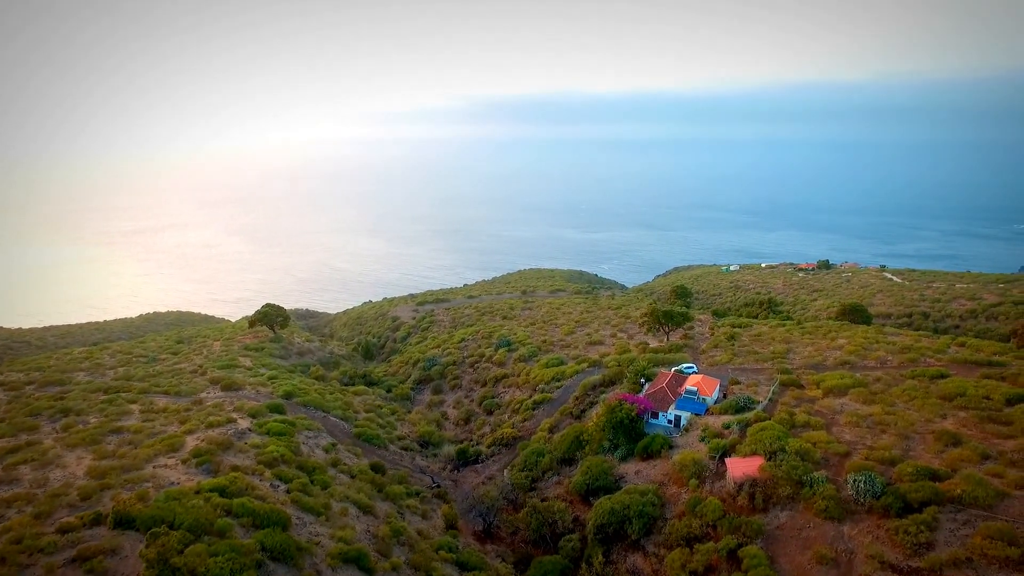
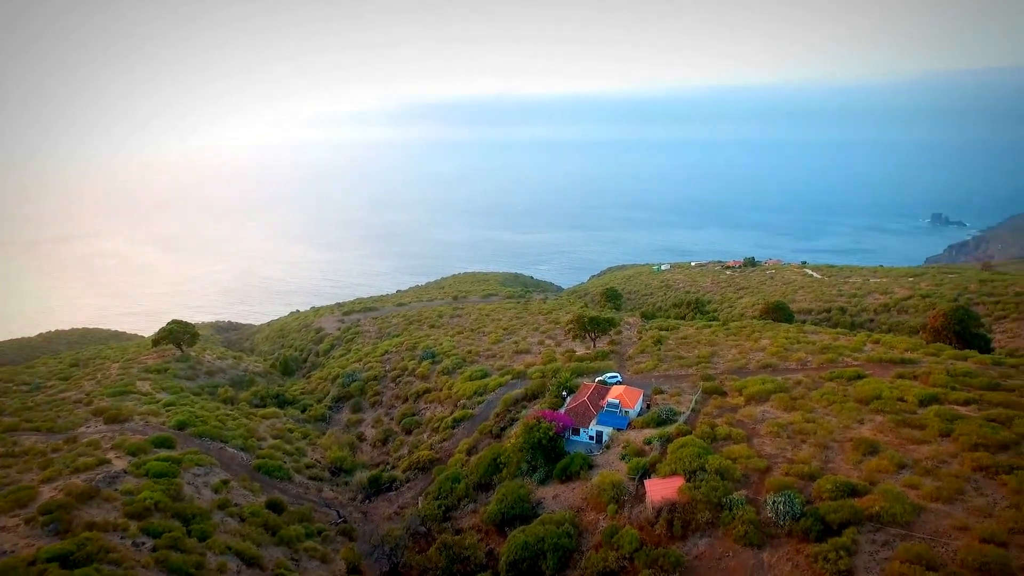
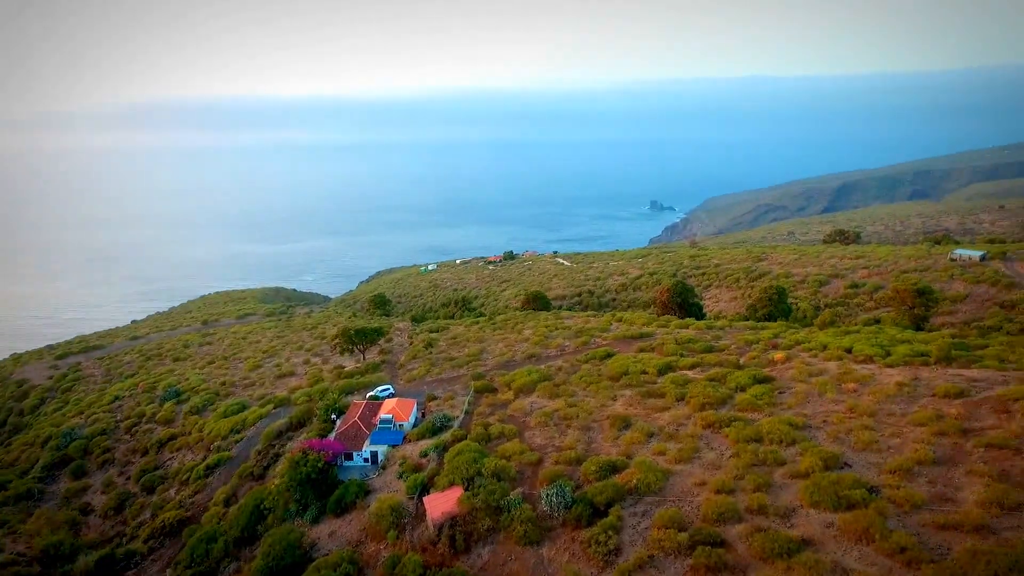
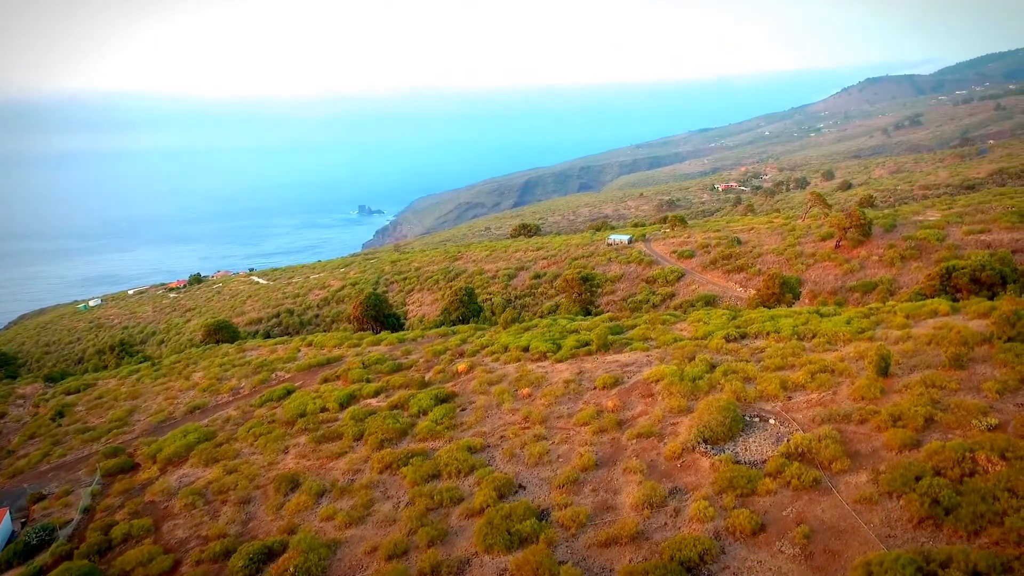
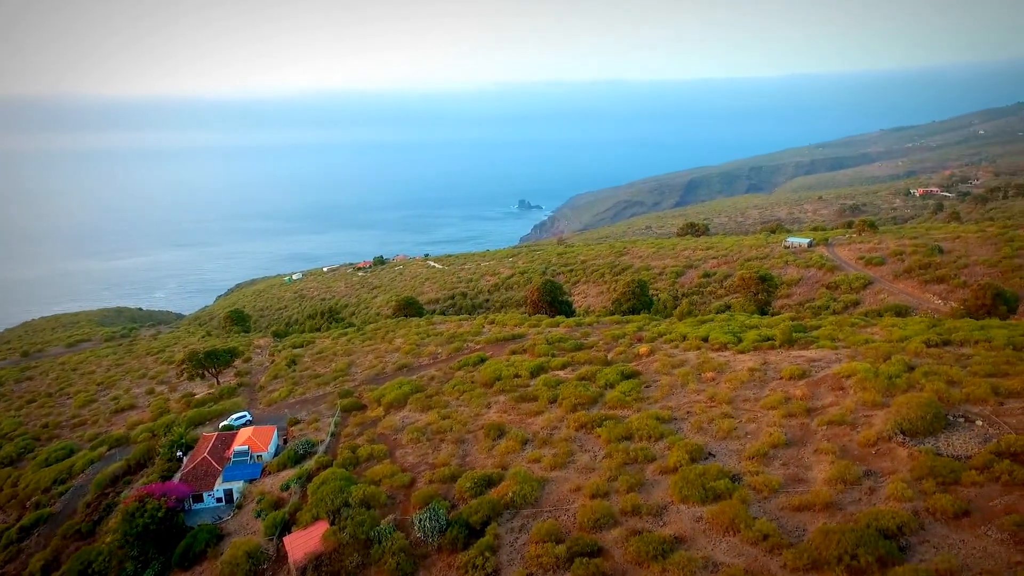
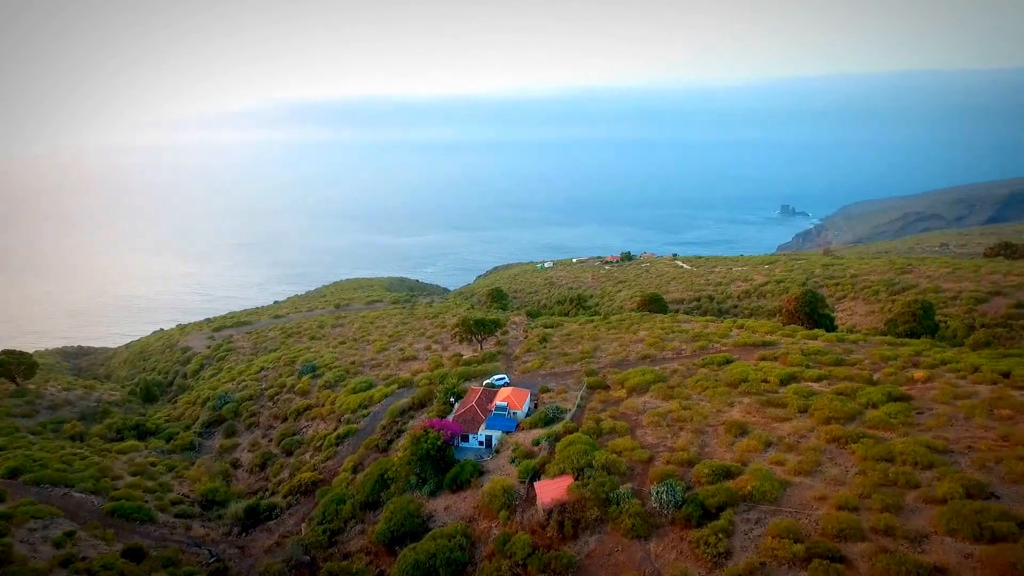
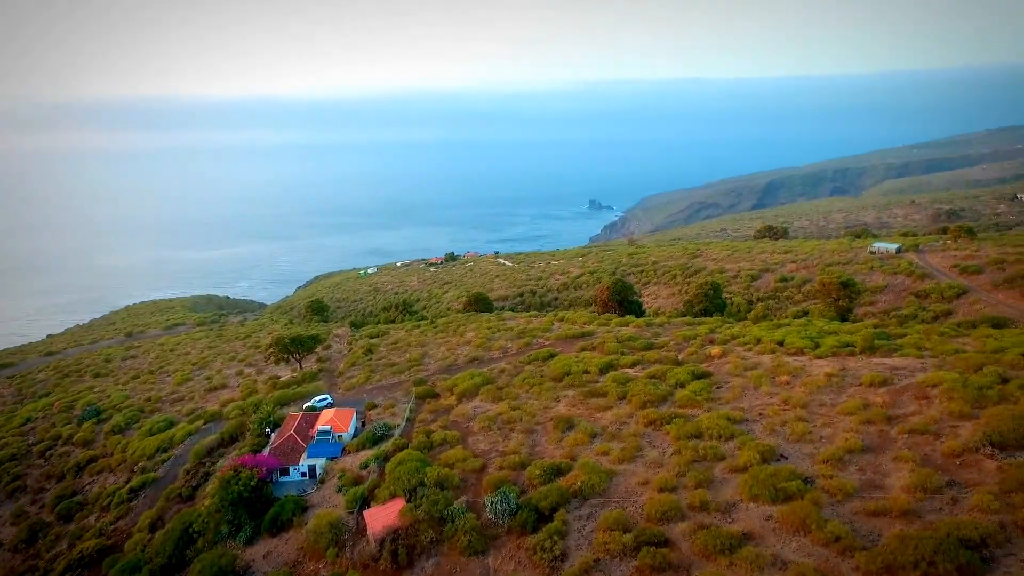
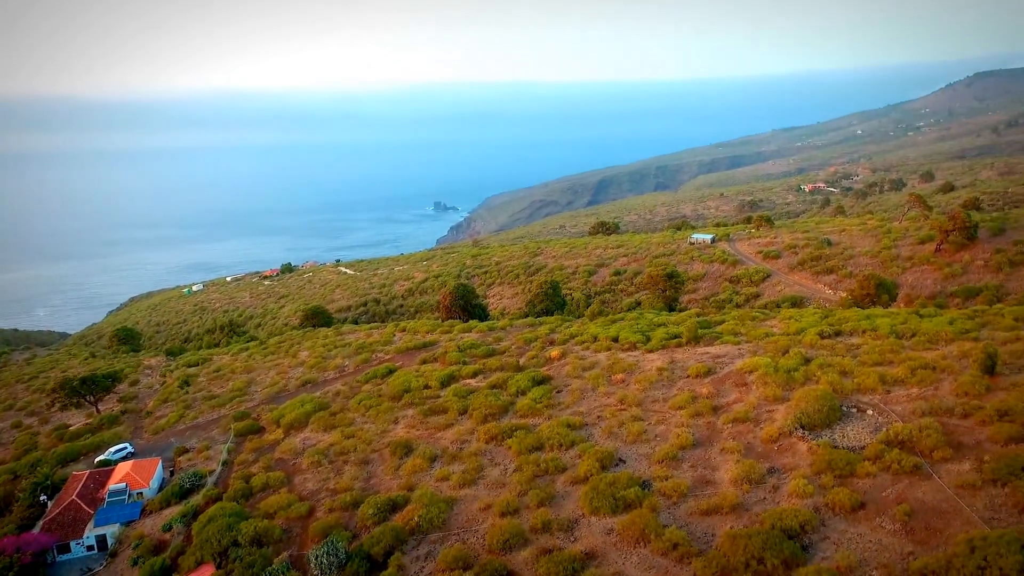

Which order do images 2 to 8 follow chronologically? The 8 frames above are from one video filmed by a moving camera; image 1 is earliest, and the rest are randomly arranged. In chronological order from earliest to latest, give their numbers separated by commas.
2, 6, 3, 7, 5, 8, 4
